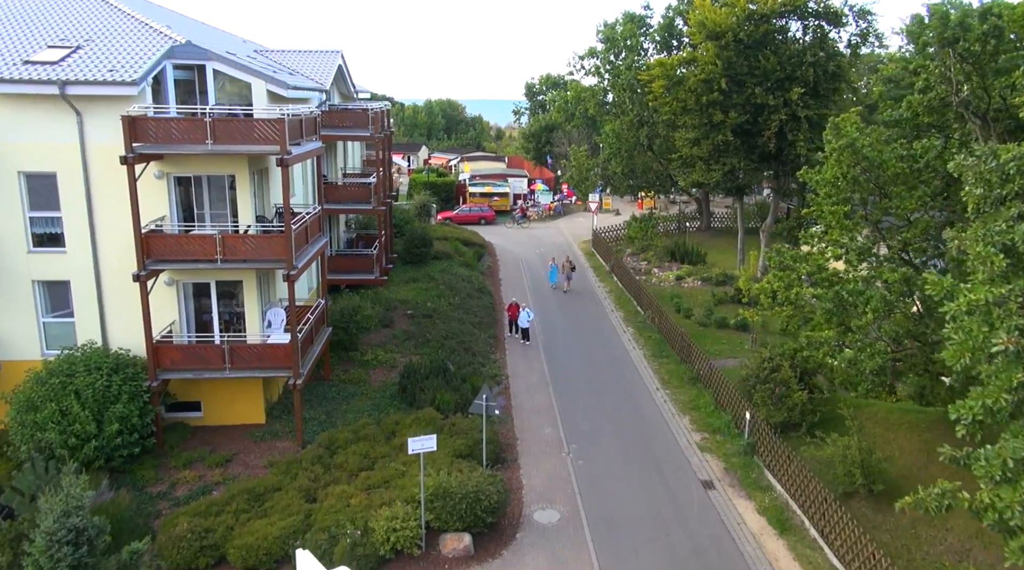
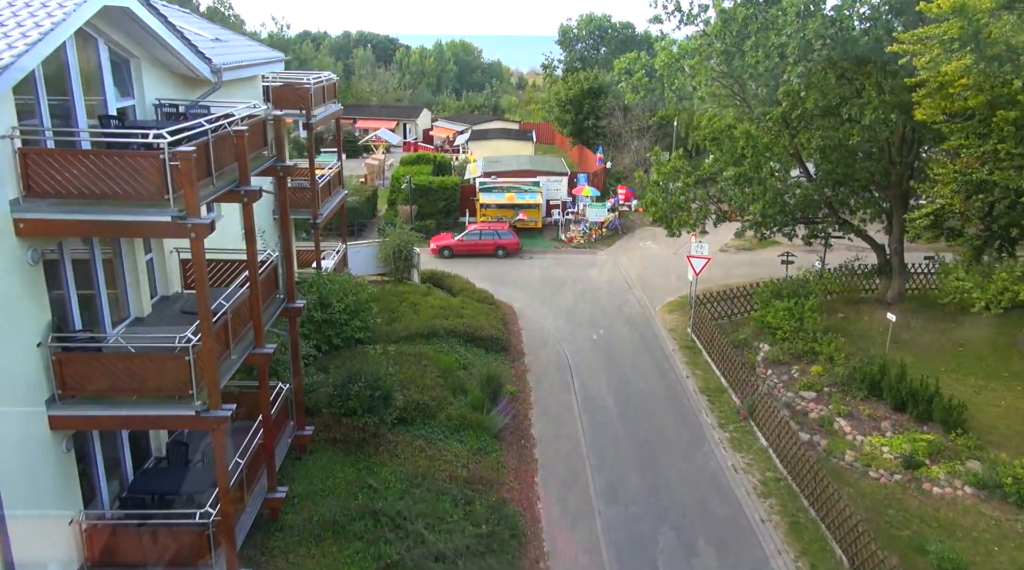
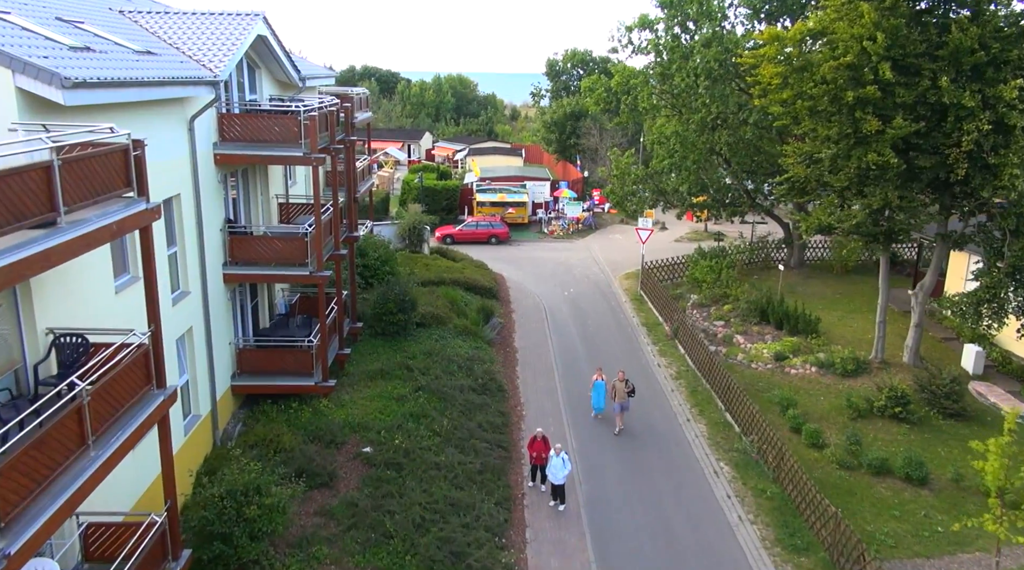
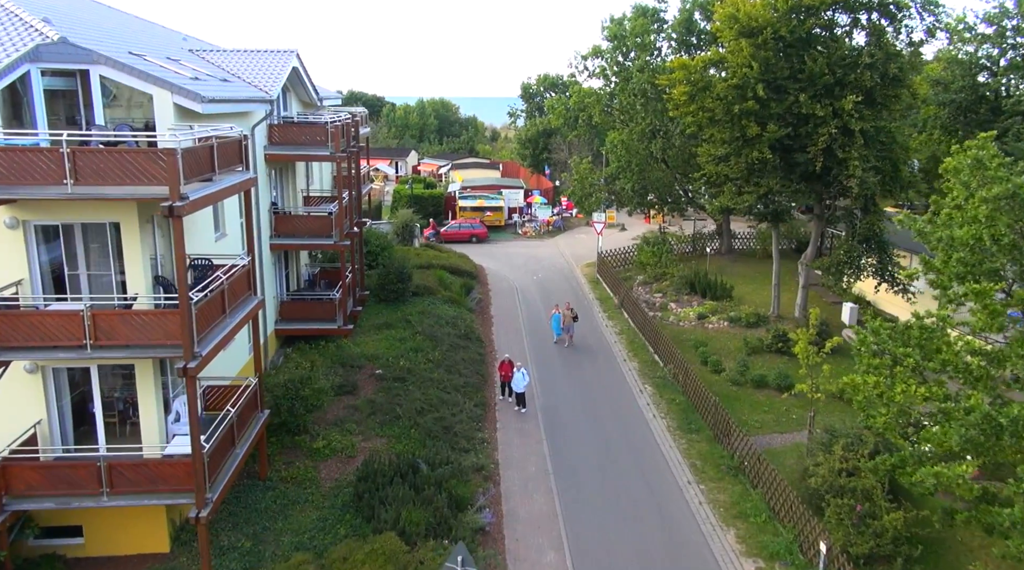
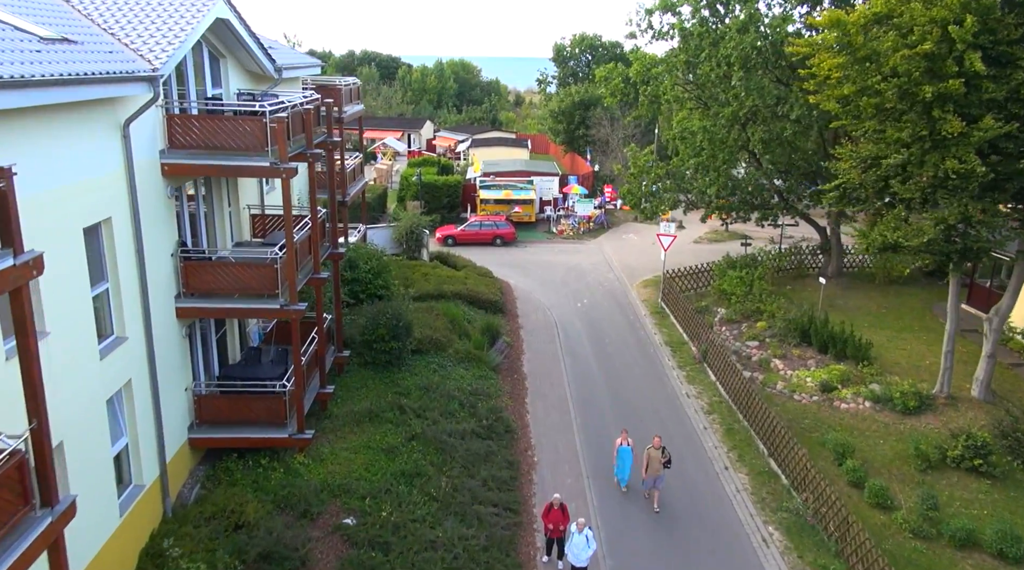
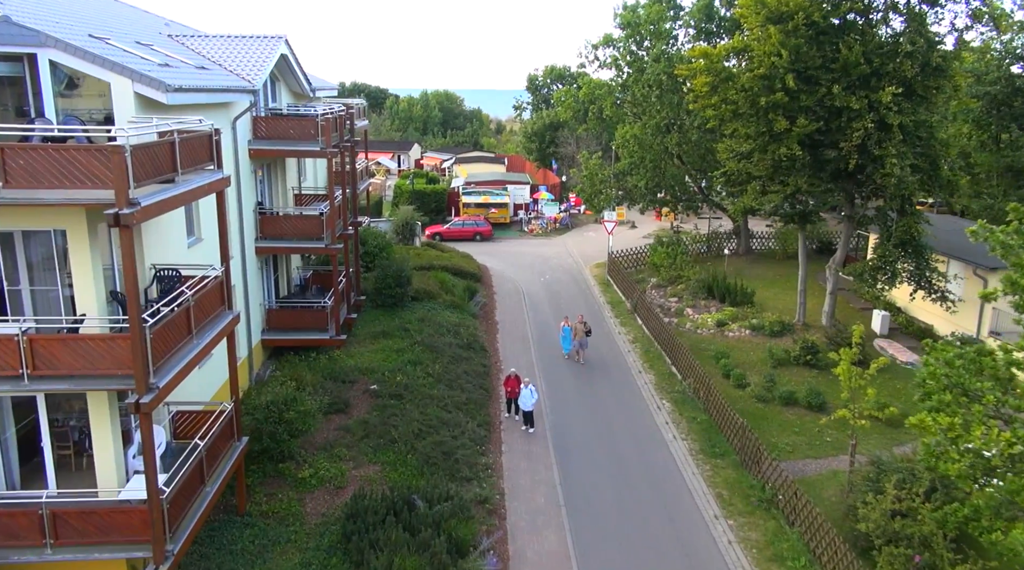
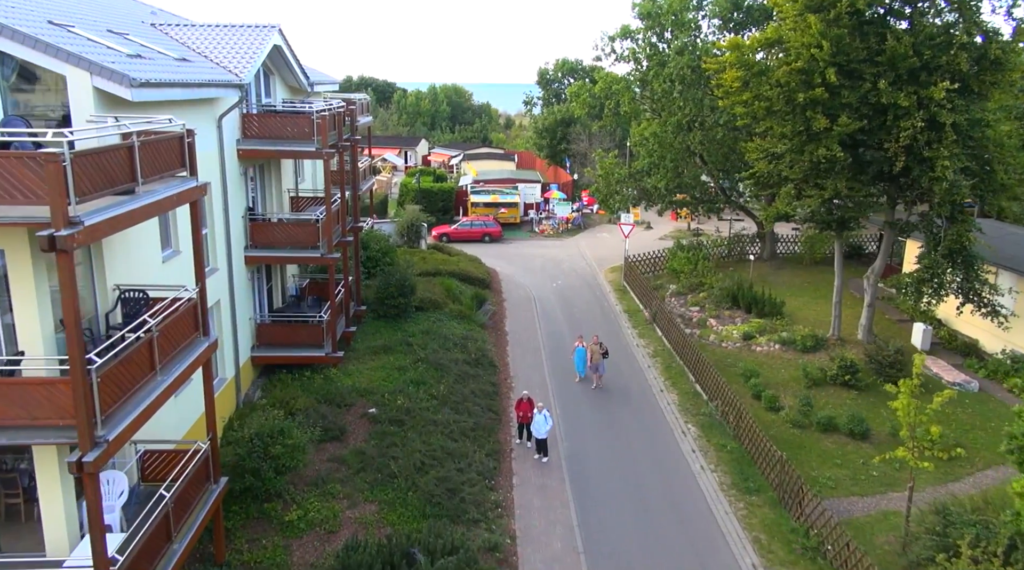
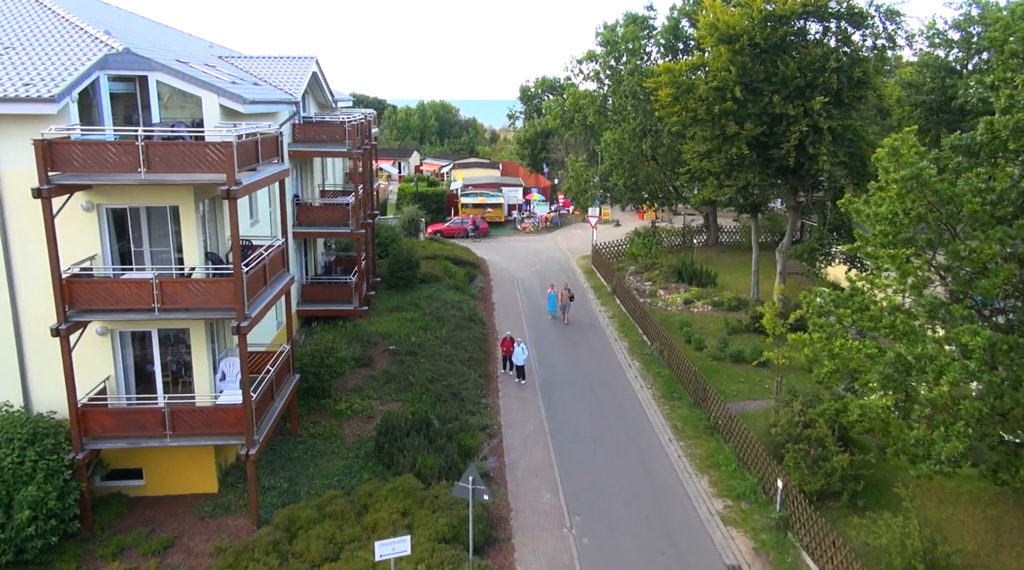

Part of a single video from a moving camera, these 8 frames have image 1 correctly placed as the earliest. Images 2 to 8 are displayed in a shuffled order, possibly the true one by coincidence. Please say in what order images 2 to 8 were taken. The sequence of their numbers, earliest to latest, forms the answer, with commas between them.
8, 4, 6, 7, 3, 5, 2
